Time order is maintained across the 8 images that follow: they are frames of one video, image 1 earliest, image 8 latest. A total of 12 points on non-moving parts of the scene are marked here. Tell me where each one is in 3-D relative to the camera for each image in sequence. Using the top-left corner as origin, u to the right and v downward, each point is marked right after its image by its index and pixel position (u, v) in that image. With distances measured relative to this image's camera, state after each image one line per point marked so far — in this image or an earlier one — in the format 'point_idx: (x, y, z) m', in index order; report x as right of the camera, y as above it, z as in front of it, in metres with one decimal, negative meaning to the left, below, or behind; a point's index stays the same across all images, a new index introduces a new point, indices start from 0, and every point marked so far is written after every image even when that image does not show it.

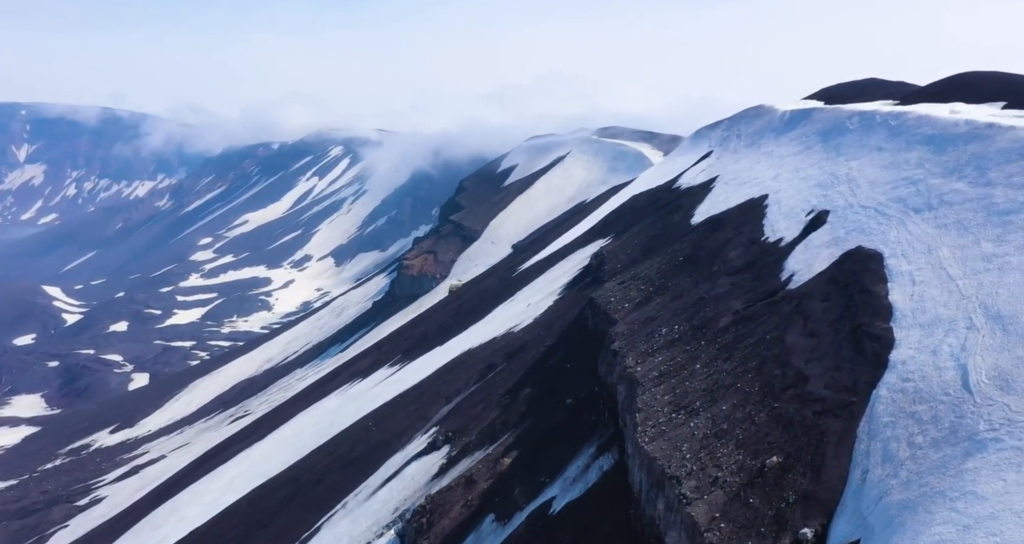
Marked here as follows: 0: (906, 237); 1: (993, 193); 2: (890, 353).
0: (+8.9, +0.8, +18.2) m
1: (+10.1, +1.7, +17.1) m
2: (+6.2, -1.3, +13.4) m
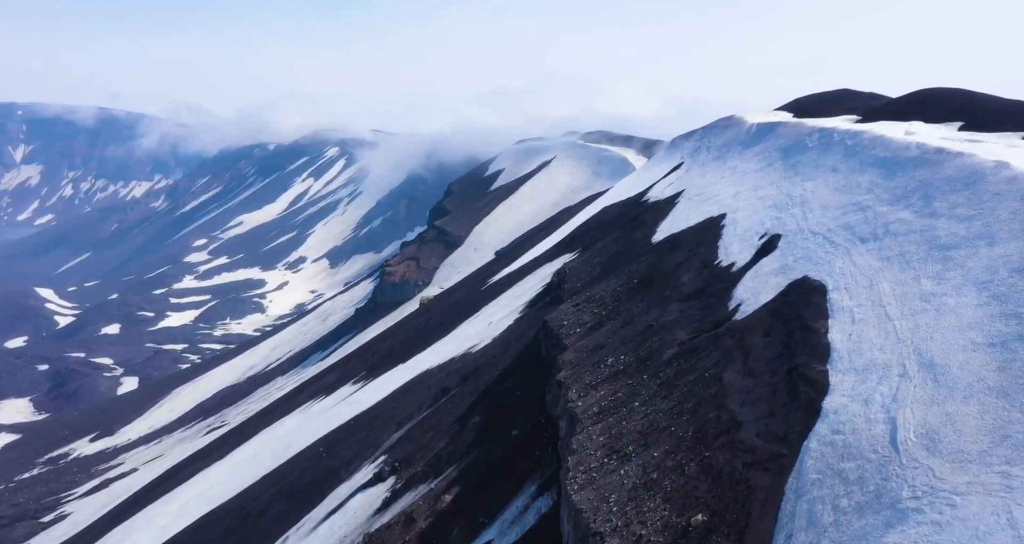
0: (+7.4, +0.1, +17.7) m
1: (+8.7, +1.0, +16.7) m
2: (+4.9, -2.0, +12.8) m
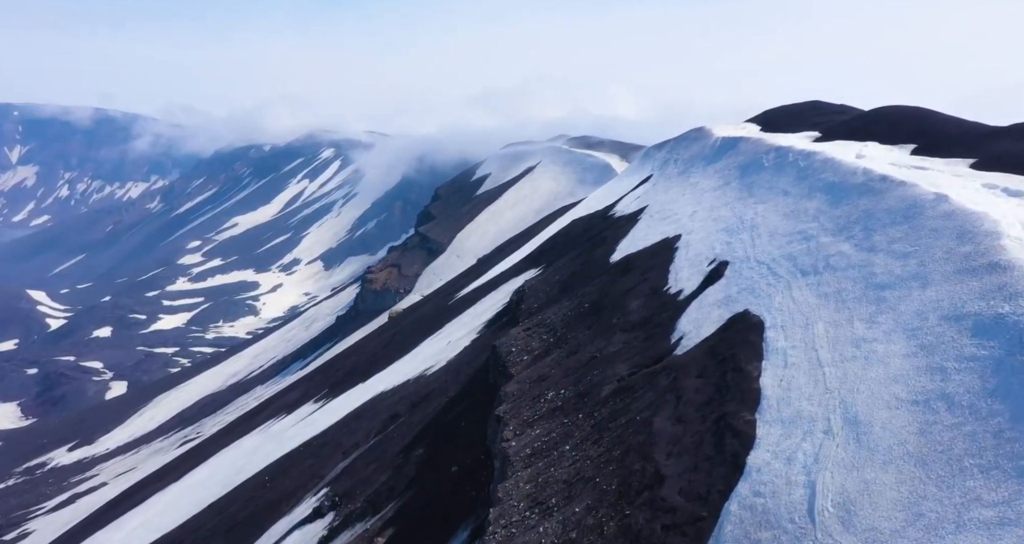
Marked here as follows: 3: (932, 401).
0: (+5.9, -0.7, +17.1) m
1: (+7.2, +0.2, +16.1) m
2: (+3.5, -2.7, +12.1) m
3: (+5.6, -1.7, +10.8) m
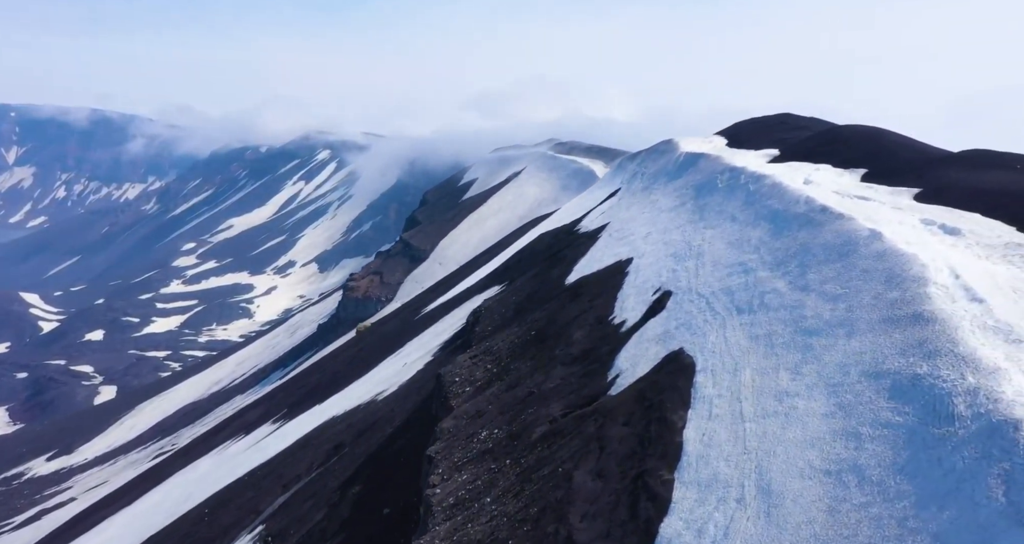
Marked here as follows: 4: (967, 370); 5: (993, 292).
0: (+4.3, -1.5, +16.5) m
1: (+5.6, -0.6, +15.5) m
2: (+2.0, -3.5, +11.3) m
3: (+4.2, -2.4, +10.1) m
4: (+5.7, -1.3, +10.2) m
5: (+7.0, -0.3, +11.9) m
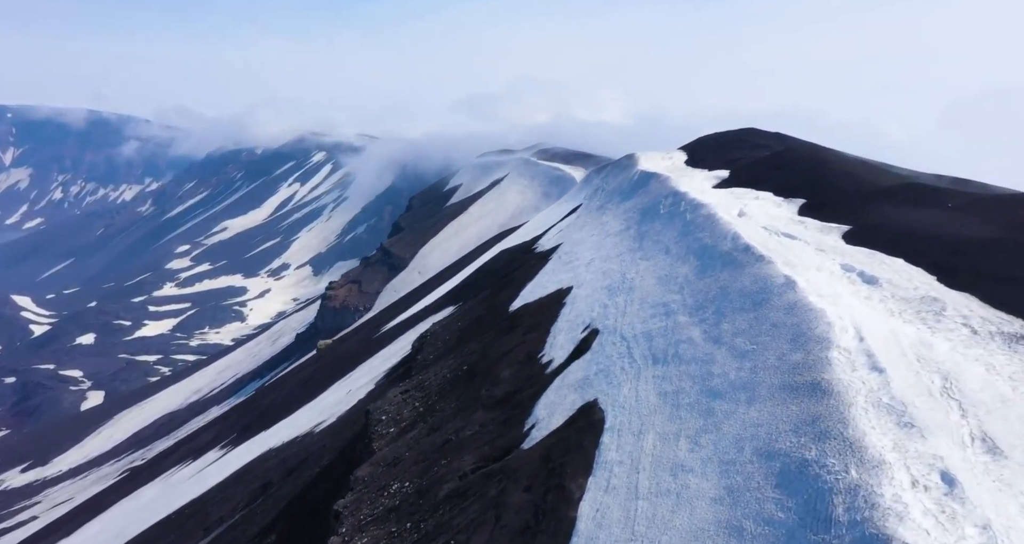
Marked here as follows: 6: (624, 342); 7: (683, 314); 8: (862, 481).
0: (+2.3, -2.4, +15.6) m
1: (+3.7, -1.5, +14.7) m
2: (+0.3, -4.4, +10.3) m
3: (+2.4, -3.3, +9.2) m
4: (+3.9, -2.1, +9.4) m
5: (+5.2, -1.2, +11.2) m
6: (+2.7, -1.7, +19.8) m
7: (+3.9, -0.9, +18.4) m
8: (+3.9, -2.3, +9.1) m
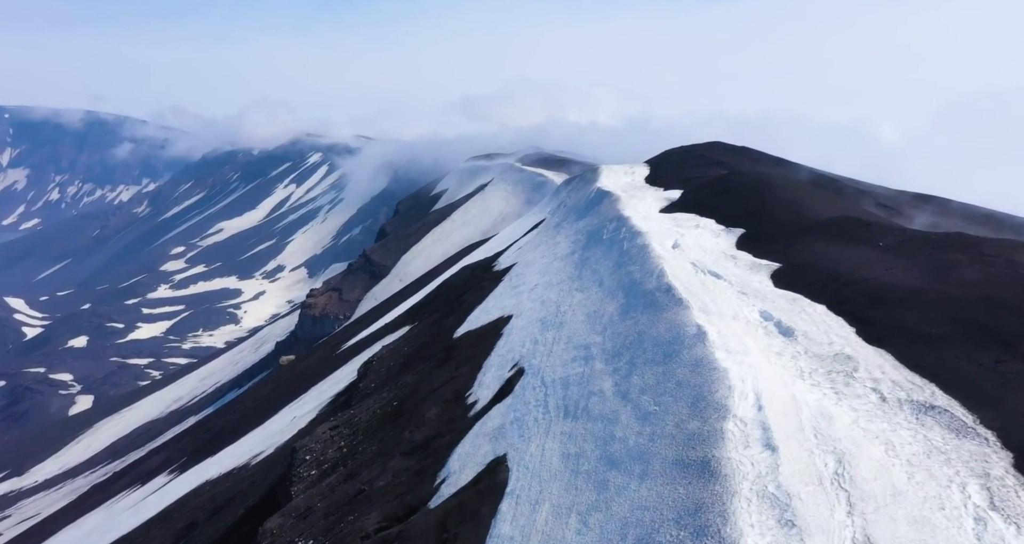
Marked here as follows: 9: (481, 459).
0: (+0.5, -3.4, +14.6) m
1: (+1.9, -2.4, +13.7) m
2: (-1.4, -5.2, +9.2) m
3: (+0.8, -4.2, +8.2) m
4: (+2.3, -3.0, +8.4) m
5: (+3.5, -2.1, +10.3) m
6: (+0.7, -2.7, +18.8) m
7: (+1.9, -1.9, +17.5) m
8: (+2.3, -3.1, +8.1) m
9: (-0.6, -3.9, +17.3) m
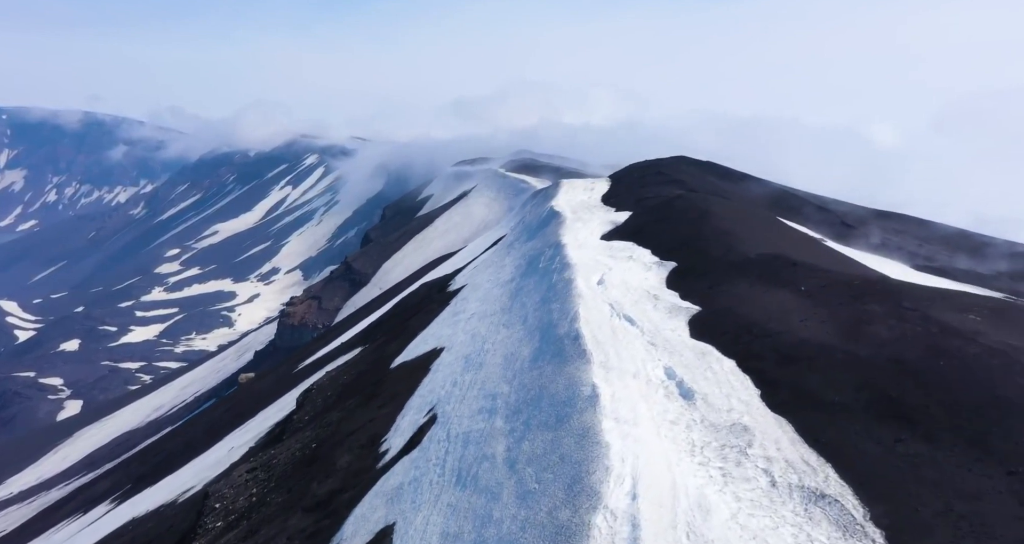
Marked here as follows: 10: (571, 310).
0: (-1.5, -4.3, +13.3) m
1: (-0.1, -3.4, +12.5) m
2: (-3.2, -6.1, +7.9) m
3: (-1.0, -5.0, +6.9) m
4: (+0.5, -3.8, +7.2) m
5: (+1.6, -2.9, +9.1) m
6: (-1.4, -3.7, +17.6) m
7: (-0.2, -2.9, +16.3) m
8: (+0.5, -4.0, +6.9) m
9: (-2.7, -4.9, +16.0) m
10: (+1.5, -0.9, +20.2) m
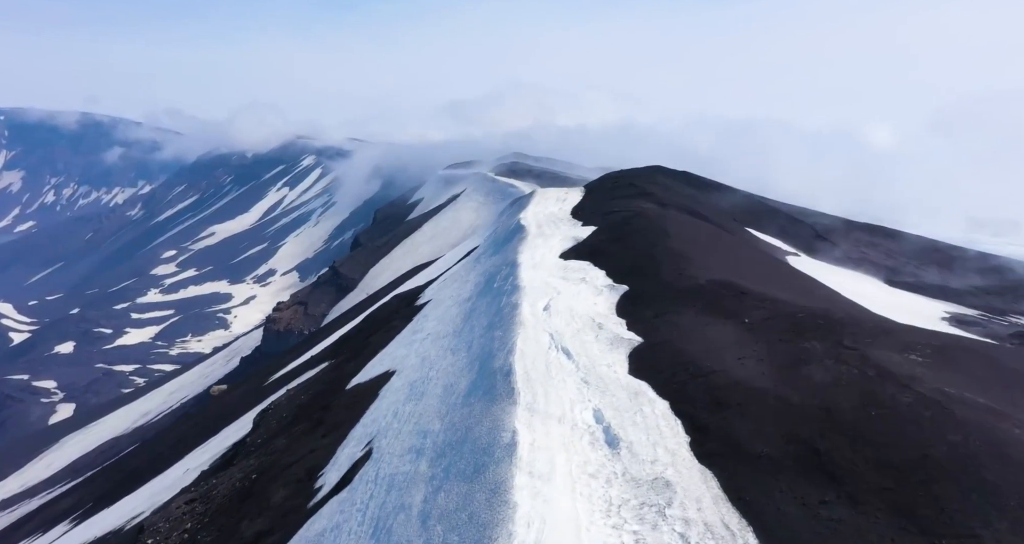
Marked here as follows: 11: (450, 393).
0: (-2.8, -4.9, +12.4) m
1: (-1.4, -4.0, +11.6) m
2: (-4.4, -6.7, +6.9) m
3: (-2.1, -5.6, +6.0) m
4: (-0.7, -4.4, +6.3) m
5: (+0.4, -3.5, +8.3) m
6: (-2.8, -4.3, +16.6) m
7: (-1.5, -3.5, +15.4) m
8: (-0.7, -4.5, +6.0) m
9: (-4.1, -5.6, +15.0) m
10: (0.0, -1.6, +19.4) m
11: (-1.4, -2.9, +19.5) m
